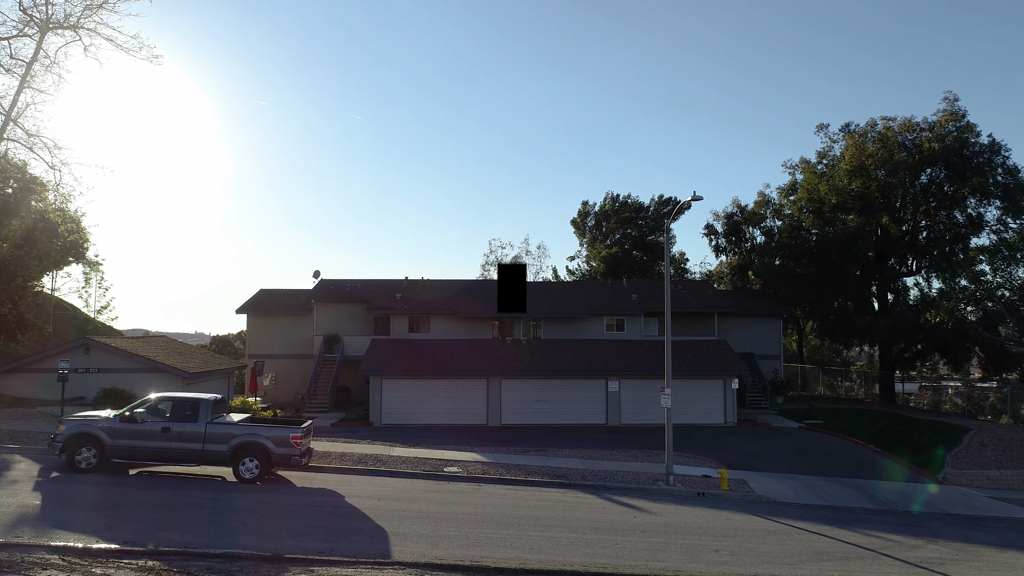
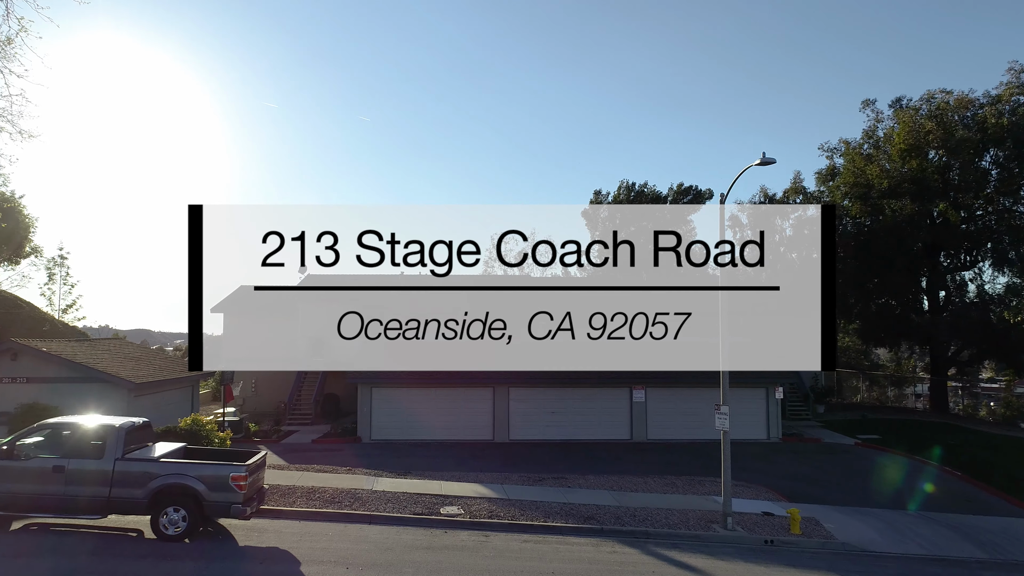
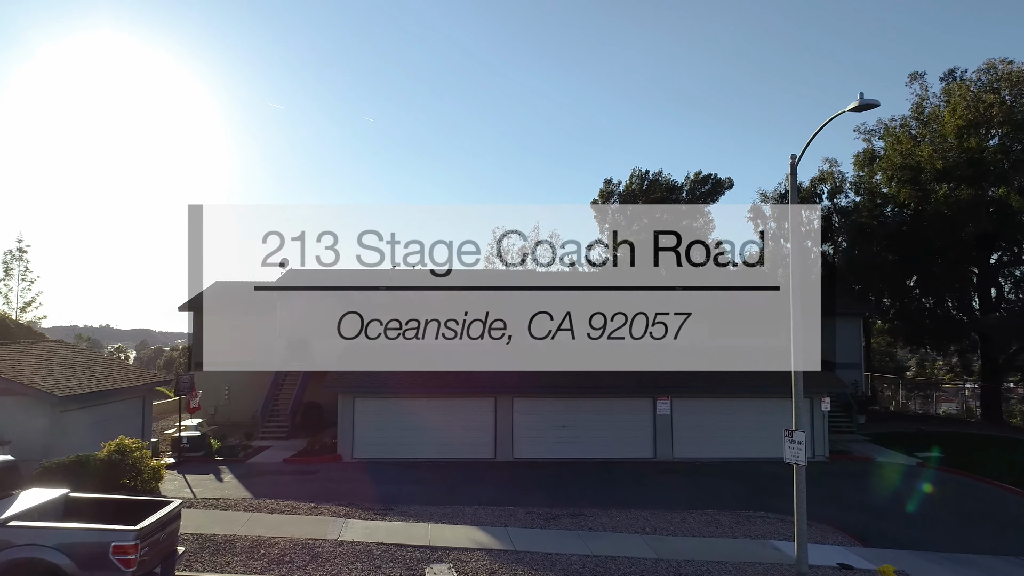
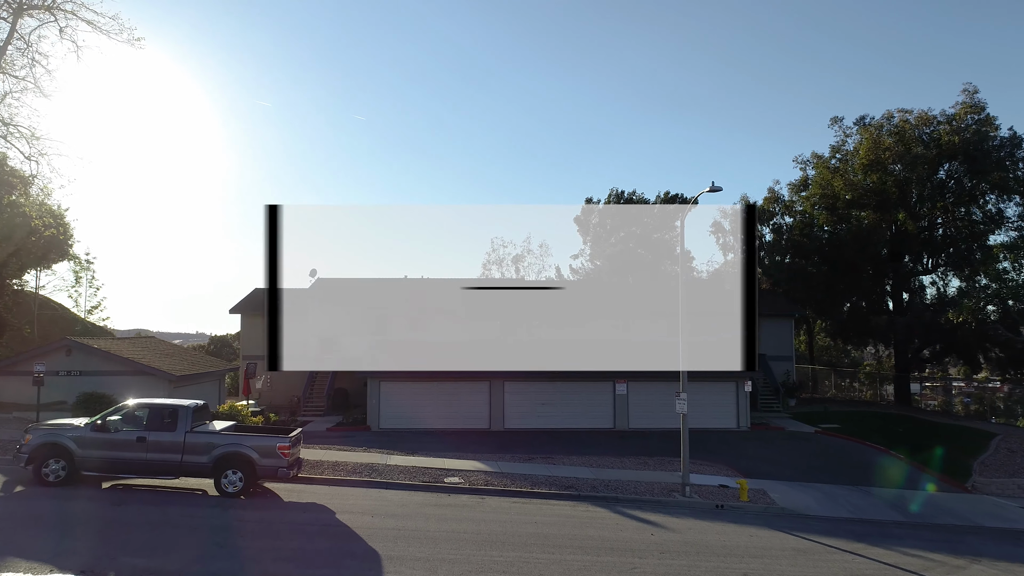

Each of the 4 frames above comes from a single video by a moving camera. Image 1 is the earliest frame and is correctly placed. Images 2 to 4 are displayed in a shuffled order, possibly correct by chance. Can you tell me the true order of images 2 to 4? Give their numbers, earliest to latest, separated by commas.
4, 2, 3
